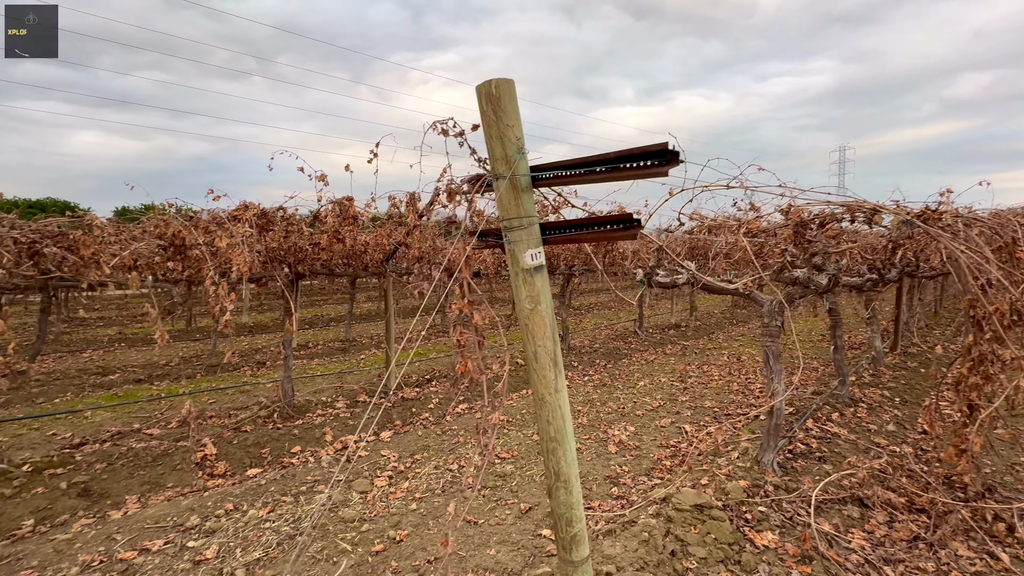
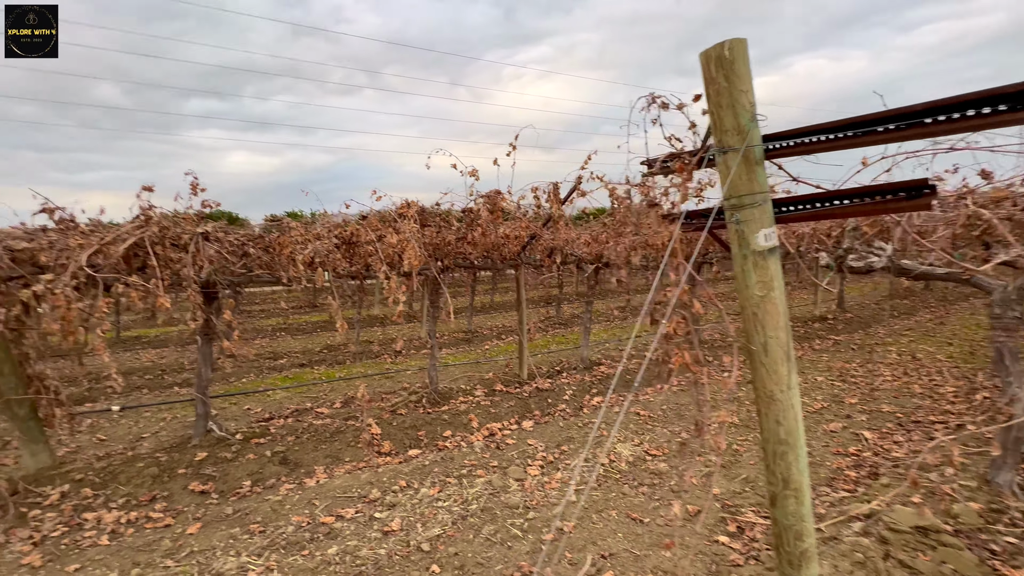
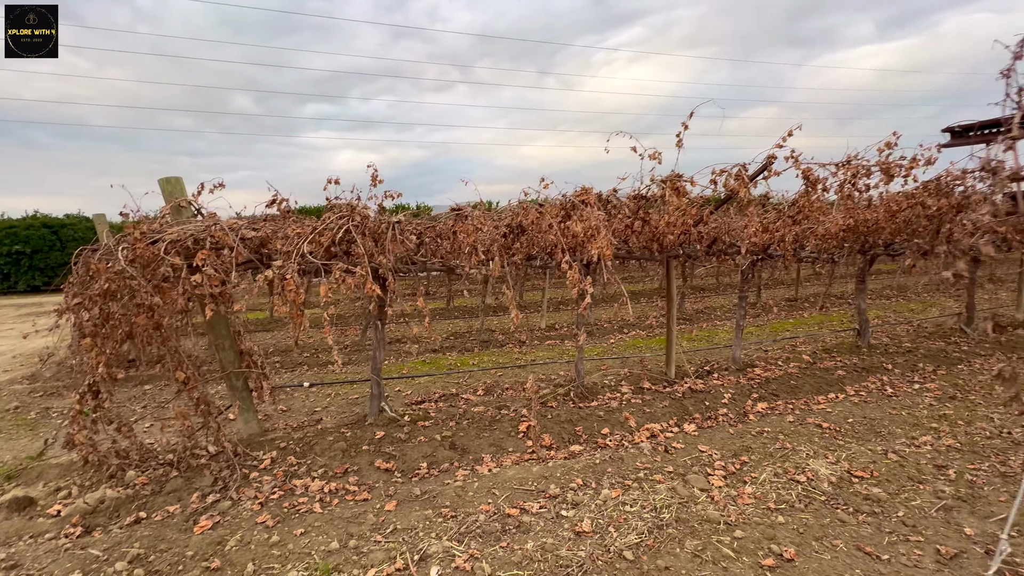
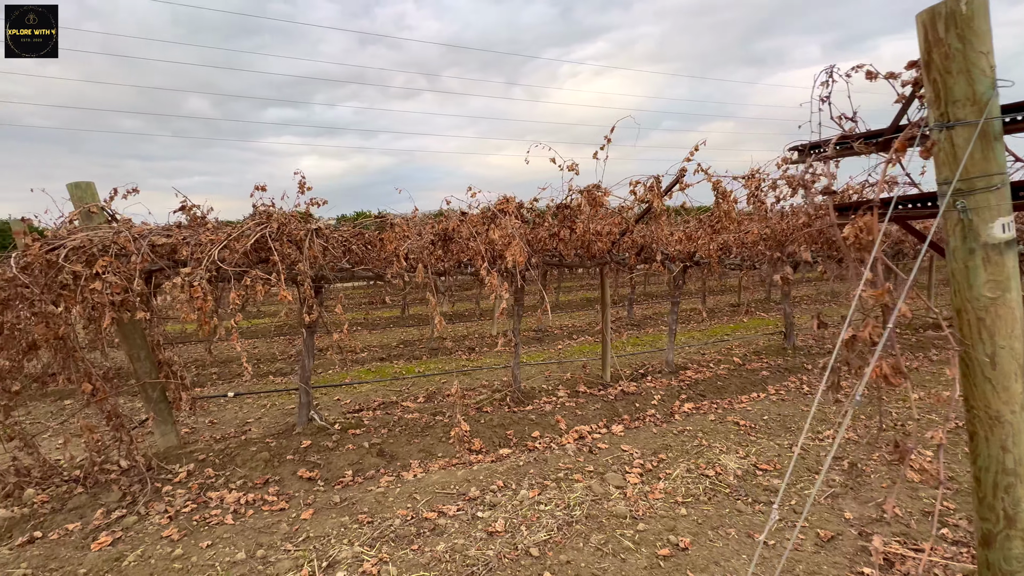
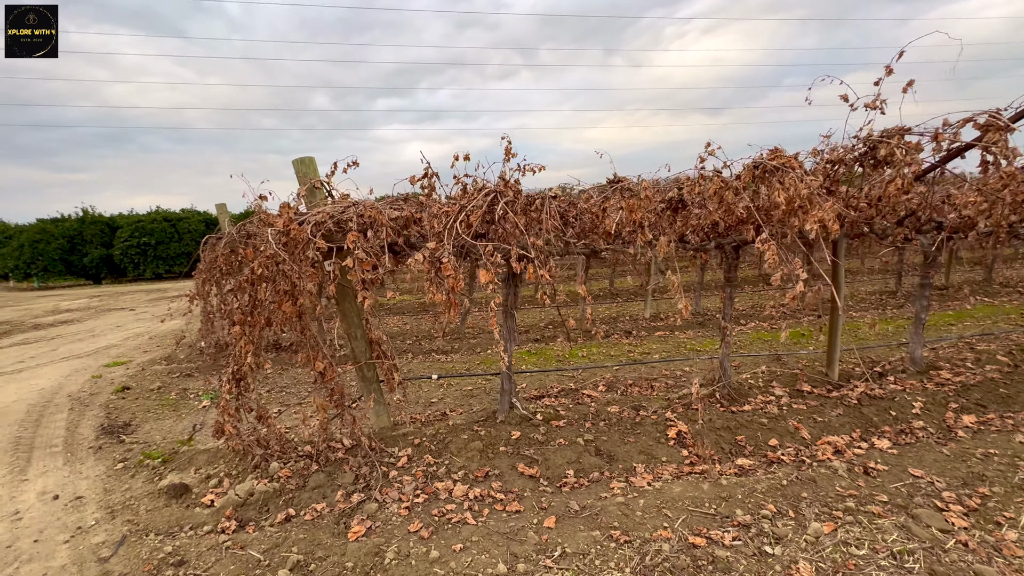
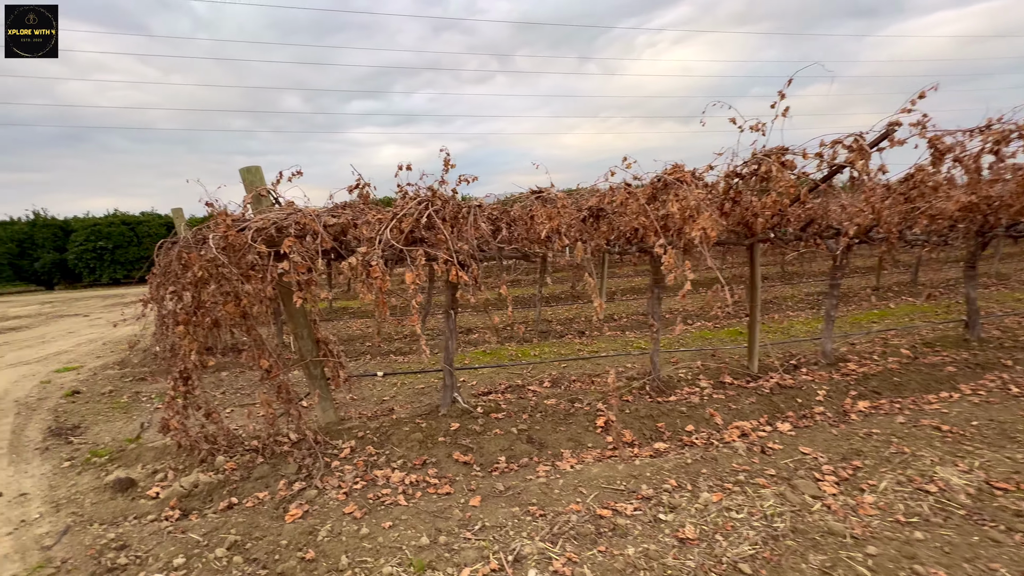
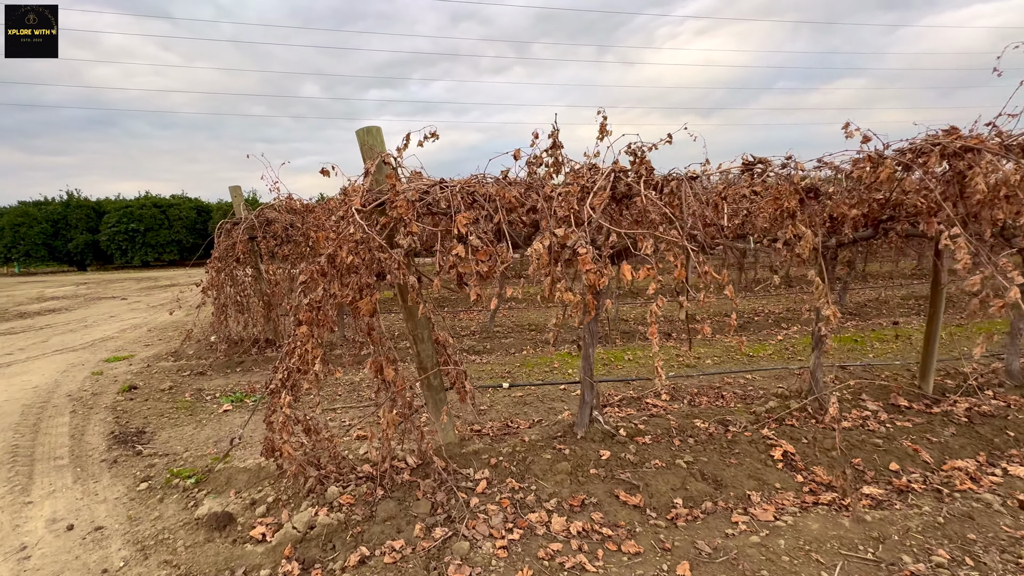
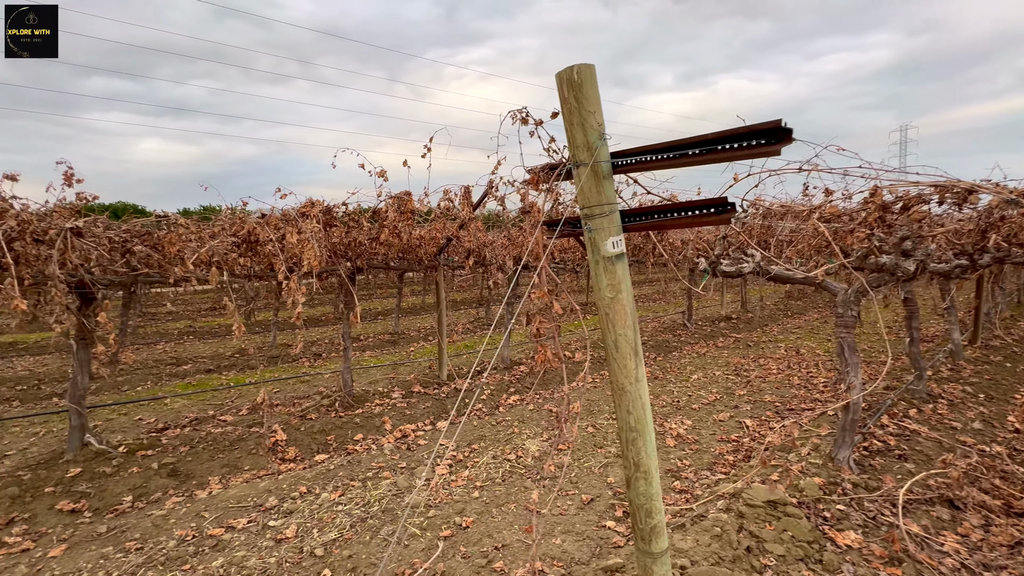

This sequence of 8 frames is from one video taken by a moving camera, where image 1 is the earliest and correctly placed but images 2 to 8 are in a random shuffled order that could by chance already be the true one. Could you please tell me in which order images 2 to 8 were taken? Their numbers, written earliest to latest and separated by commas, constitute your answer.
8, 2, 4, 3, 6, 5, 7
